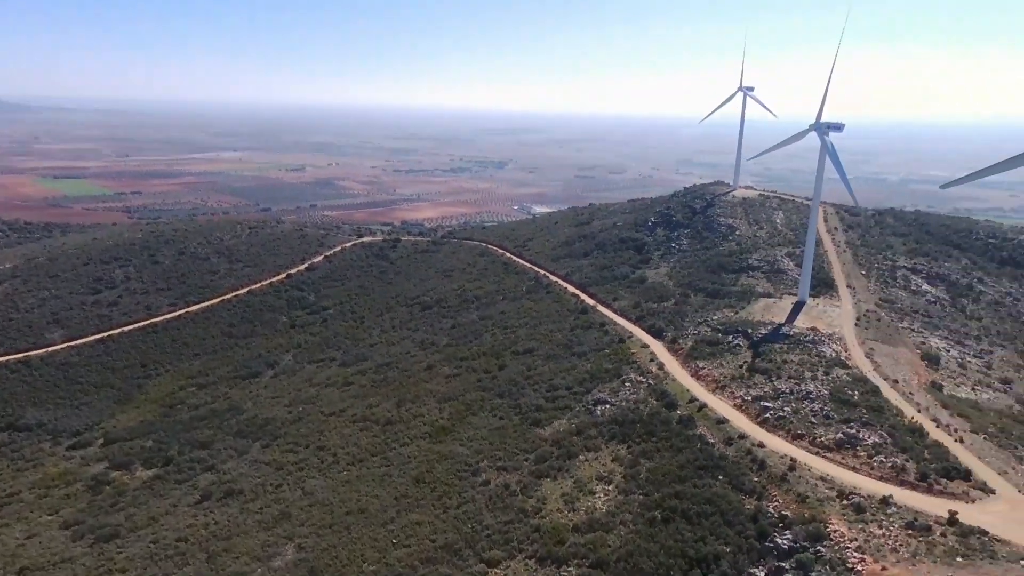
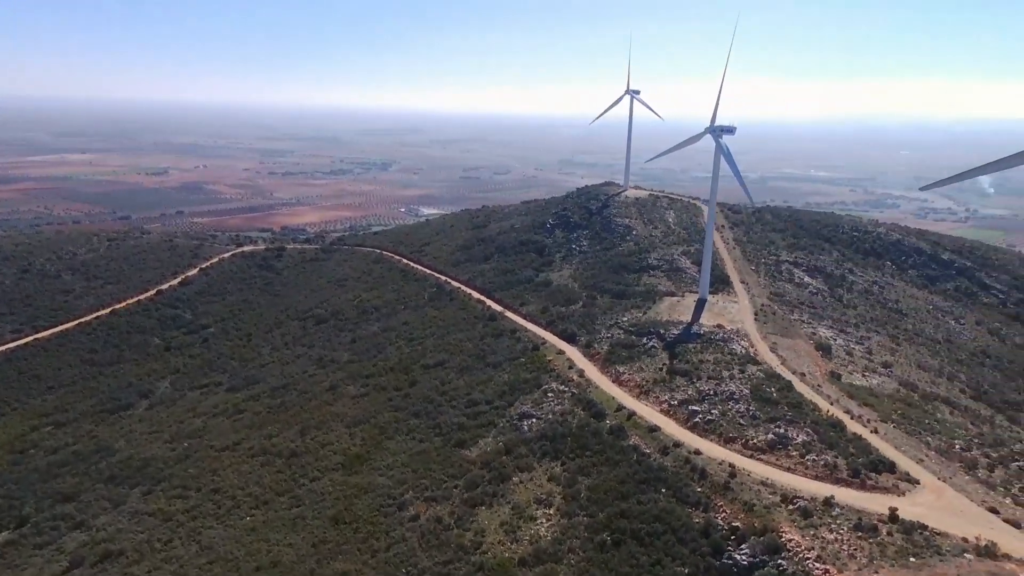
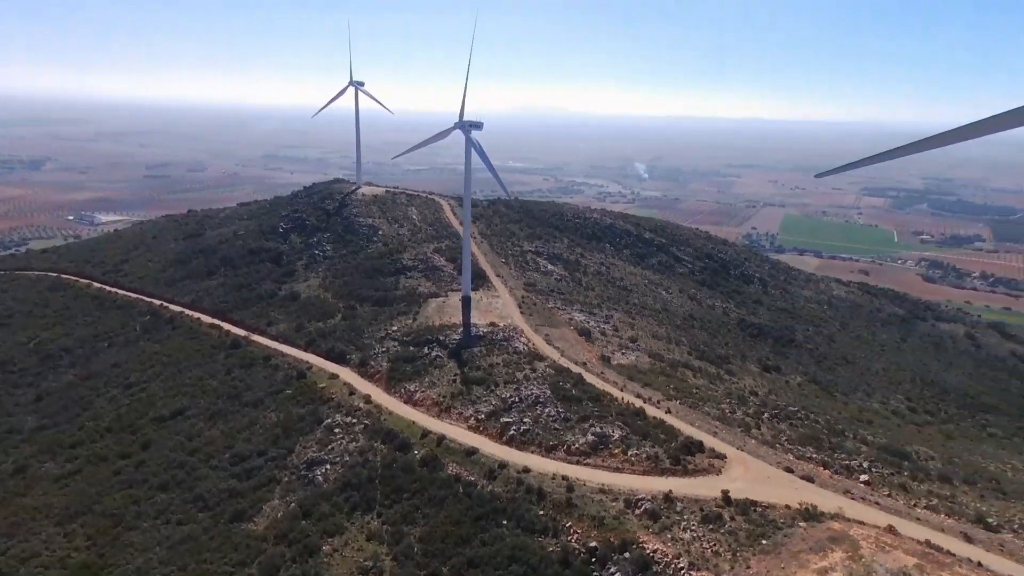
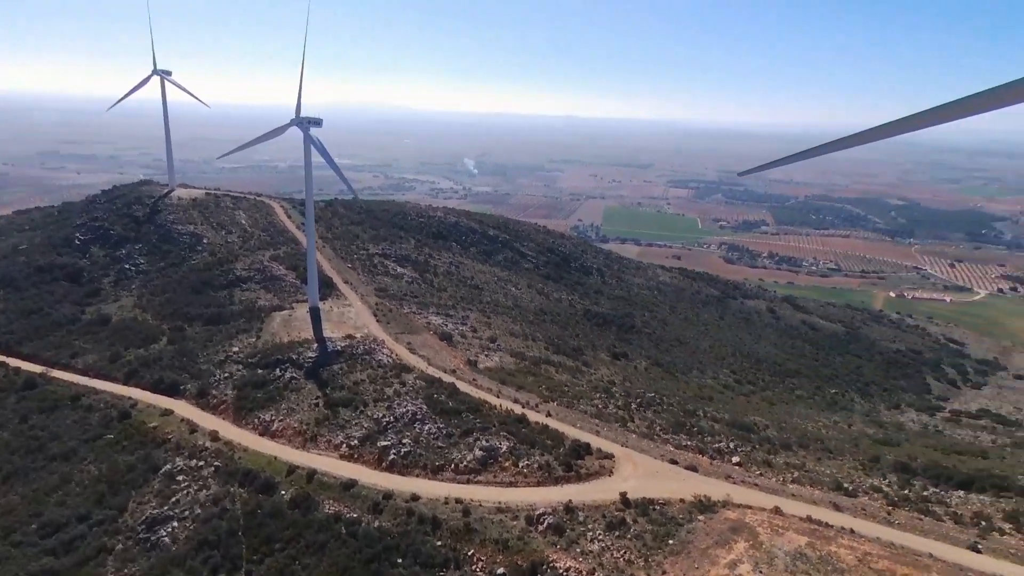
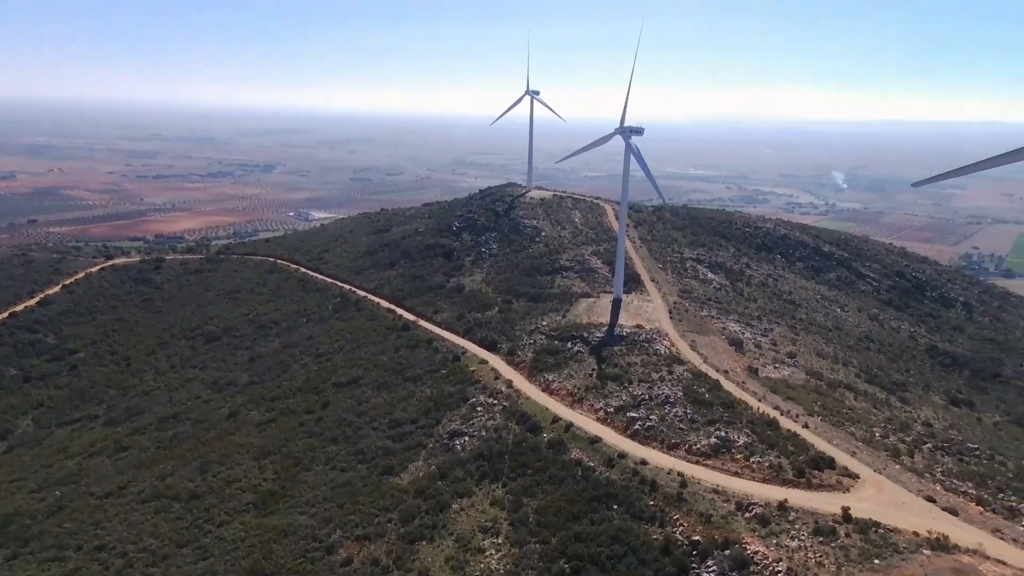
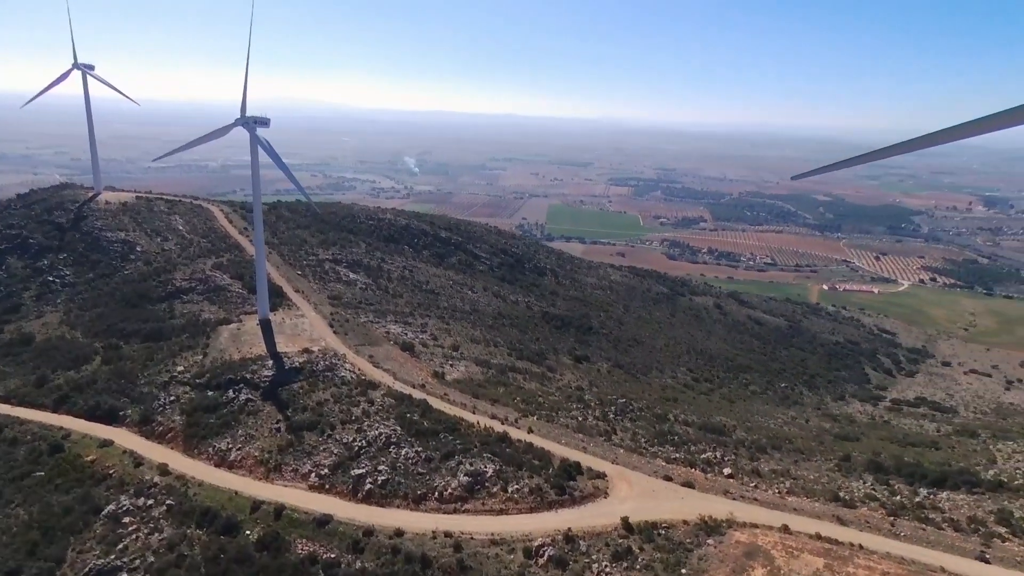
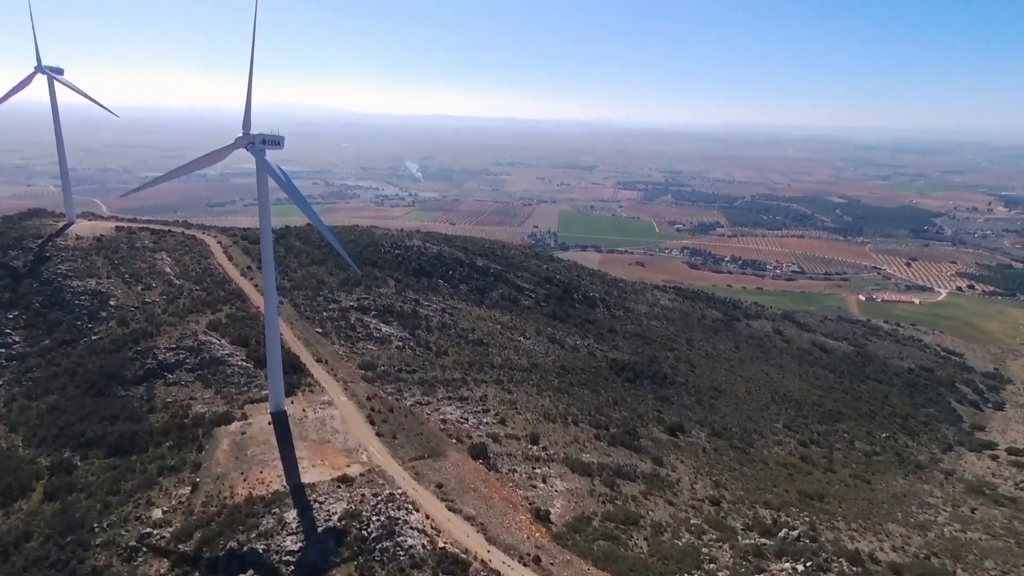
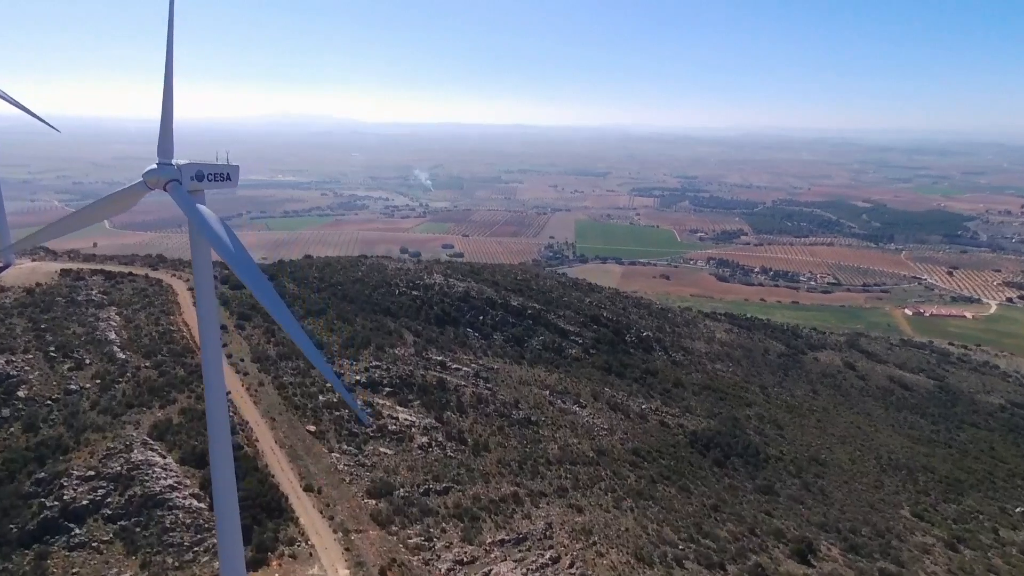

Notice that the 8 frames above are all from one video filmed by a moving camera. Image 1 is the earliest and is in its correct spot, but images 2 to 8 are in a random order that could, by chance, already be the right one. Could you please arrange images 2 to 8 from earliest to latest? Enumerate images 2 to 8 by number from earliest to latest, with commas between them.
2, 5, 3, 4, 6, 7, 8
